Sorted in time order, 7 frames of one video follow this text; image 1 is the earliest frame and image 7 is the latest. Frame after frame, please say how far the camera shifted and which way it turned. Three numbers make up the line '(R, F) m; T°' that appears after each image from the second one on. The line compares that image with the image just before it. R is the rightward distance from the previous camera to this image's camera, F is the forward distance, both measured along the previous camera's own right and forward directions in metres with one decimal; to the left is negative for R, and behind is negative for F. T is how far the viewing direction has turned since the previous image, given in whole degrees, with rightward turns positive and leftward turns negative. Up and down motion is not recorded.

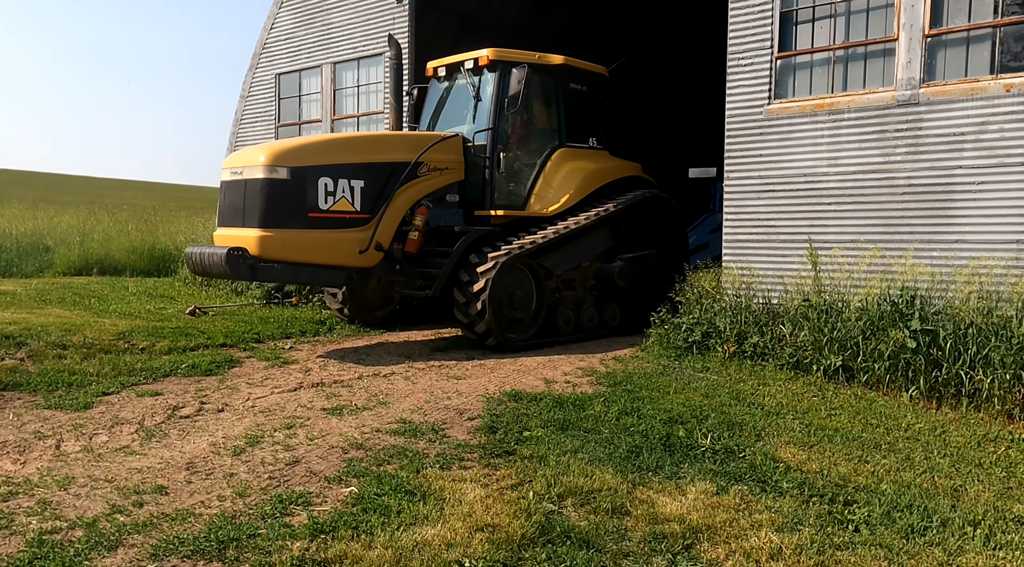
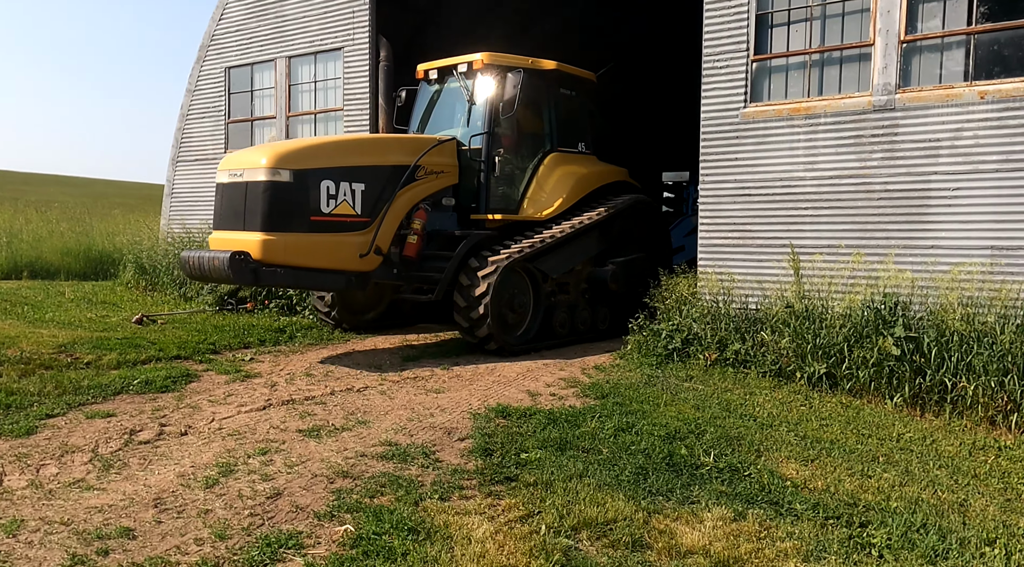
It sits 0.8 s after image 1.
(-0.3, +0.3) m; +4°
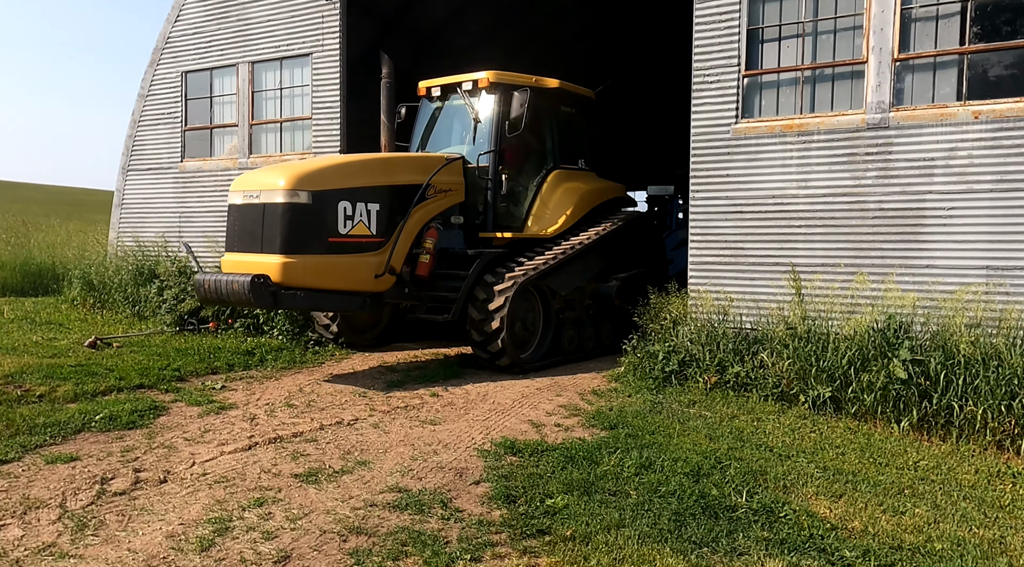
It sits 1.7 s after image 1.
(-0.4, +0.4) m; +4°
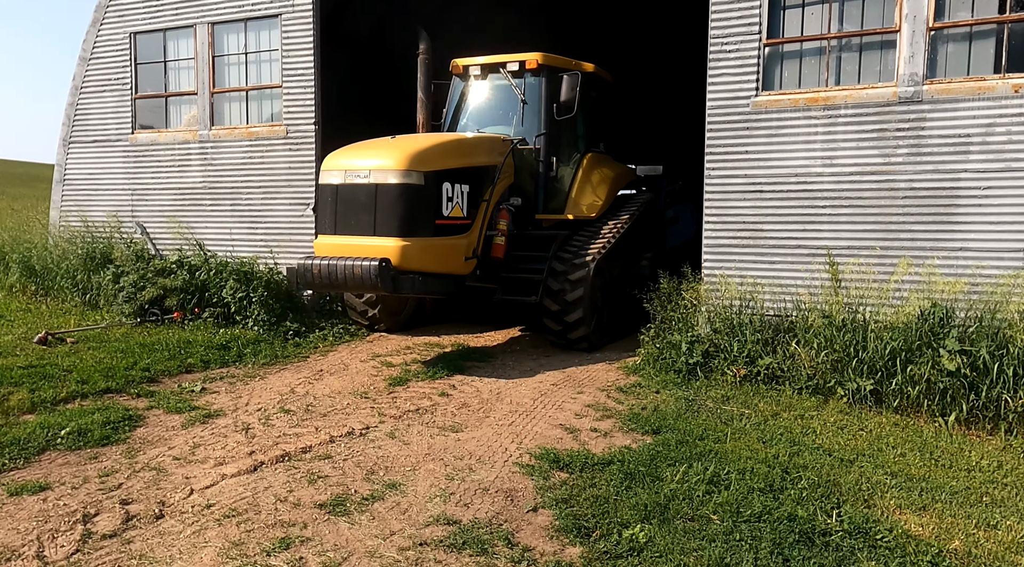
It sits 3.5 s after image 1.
(-0.6, +0.7) m; +4°
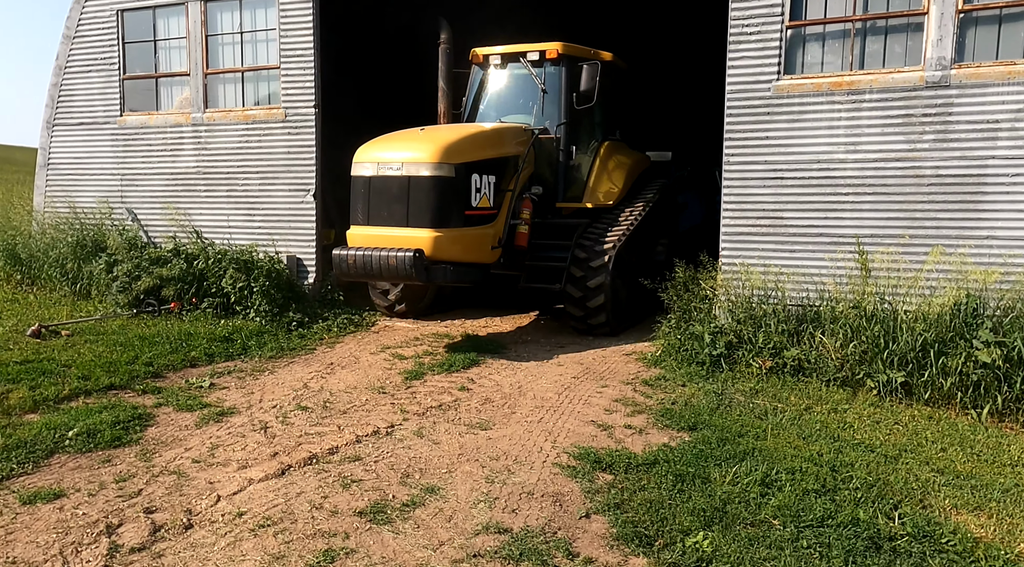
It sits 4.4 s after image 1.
(-0.3, +0.2) m; +2°
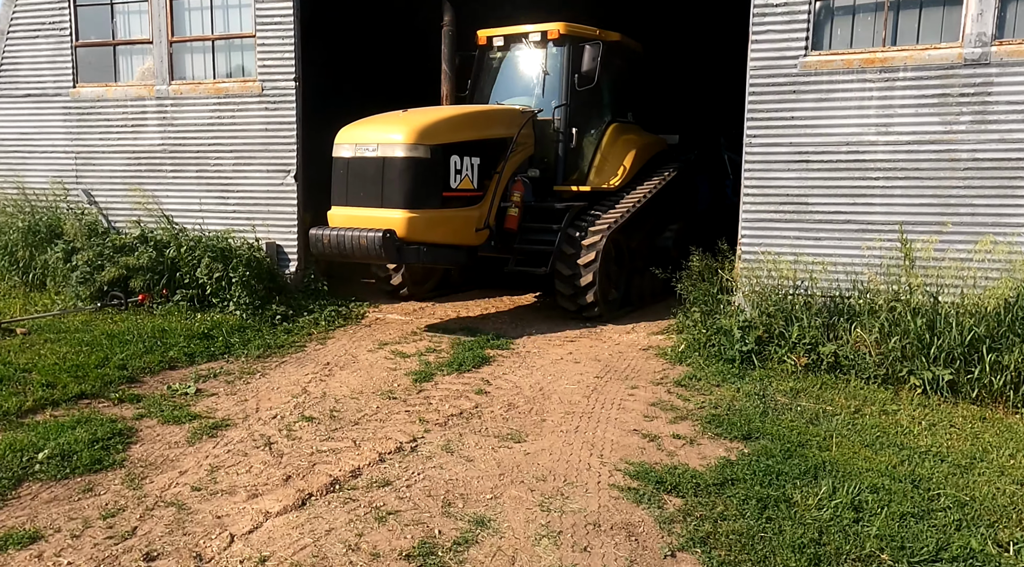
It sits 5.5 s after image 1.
(-0.5, +0.6) m; +3°
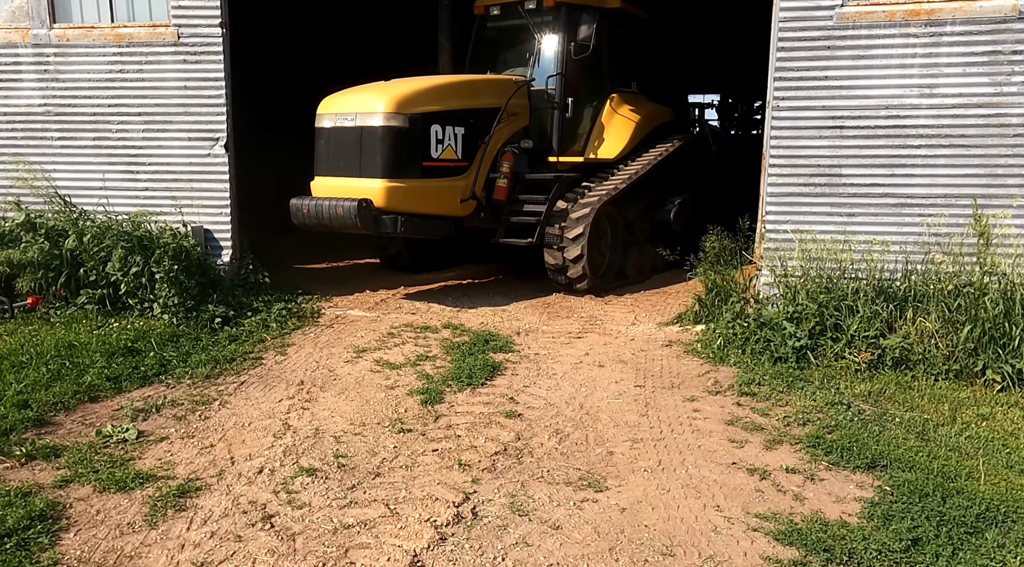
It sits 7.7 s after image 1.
(-0.8, +1.2) m; +8°
